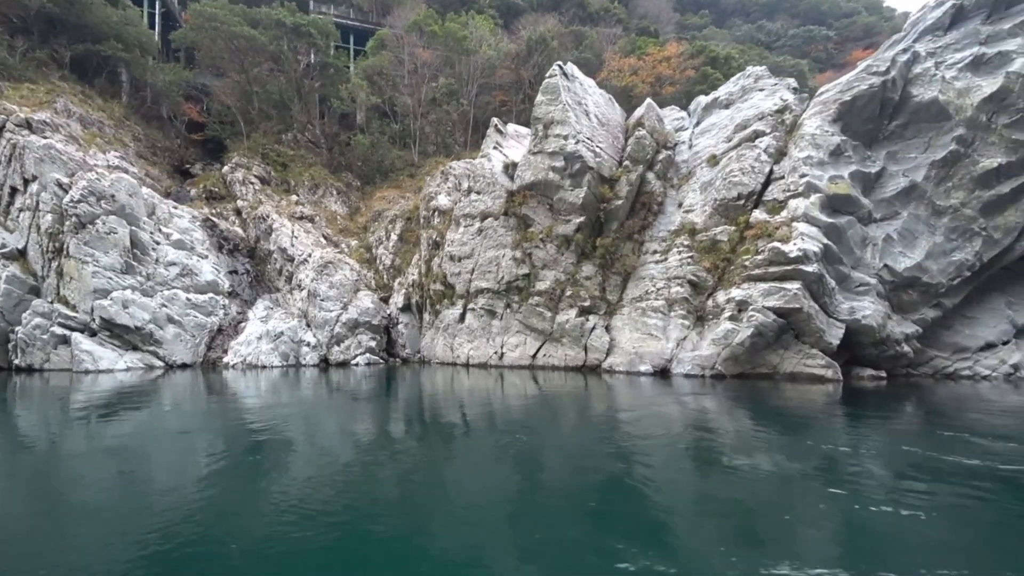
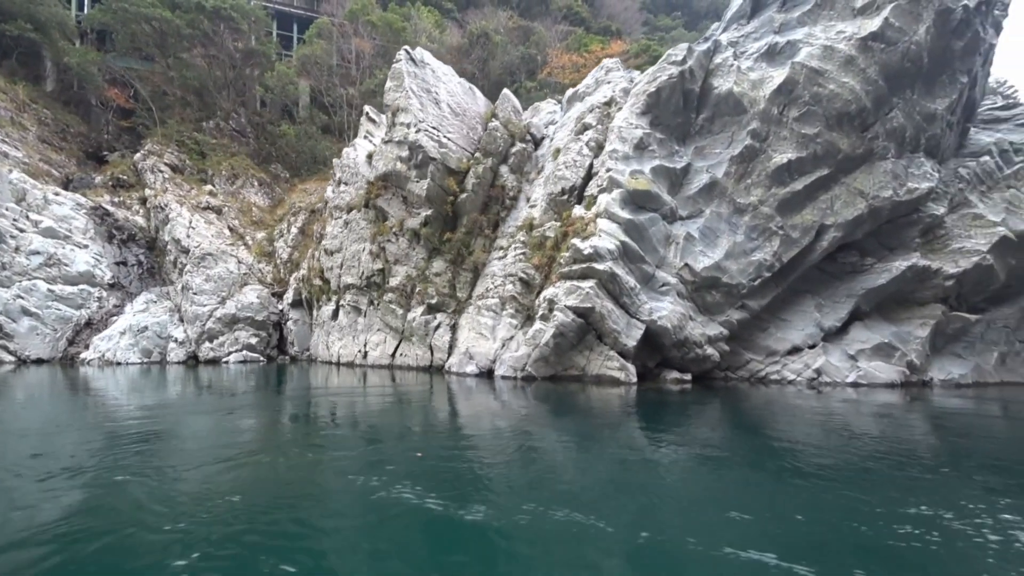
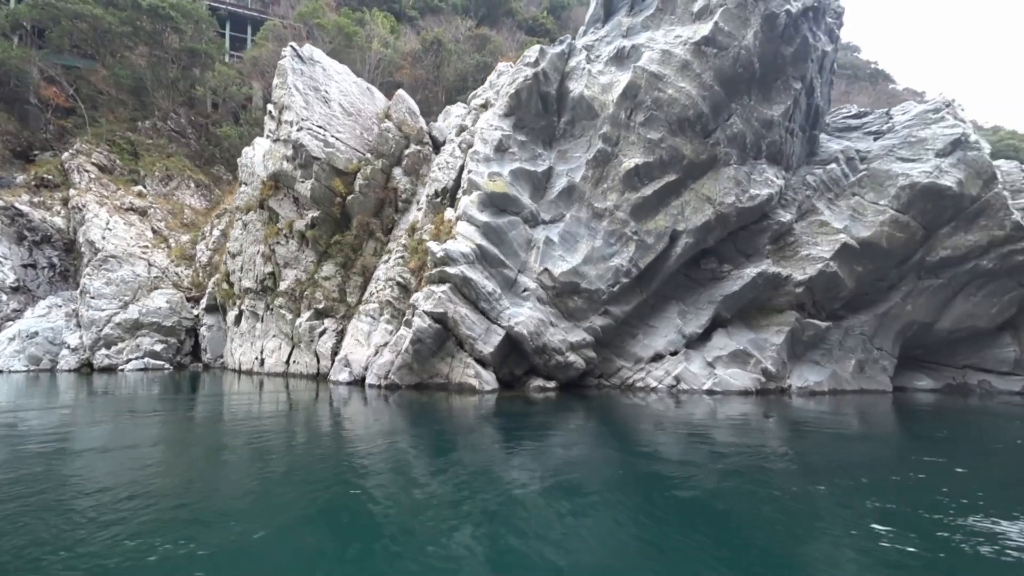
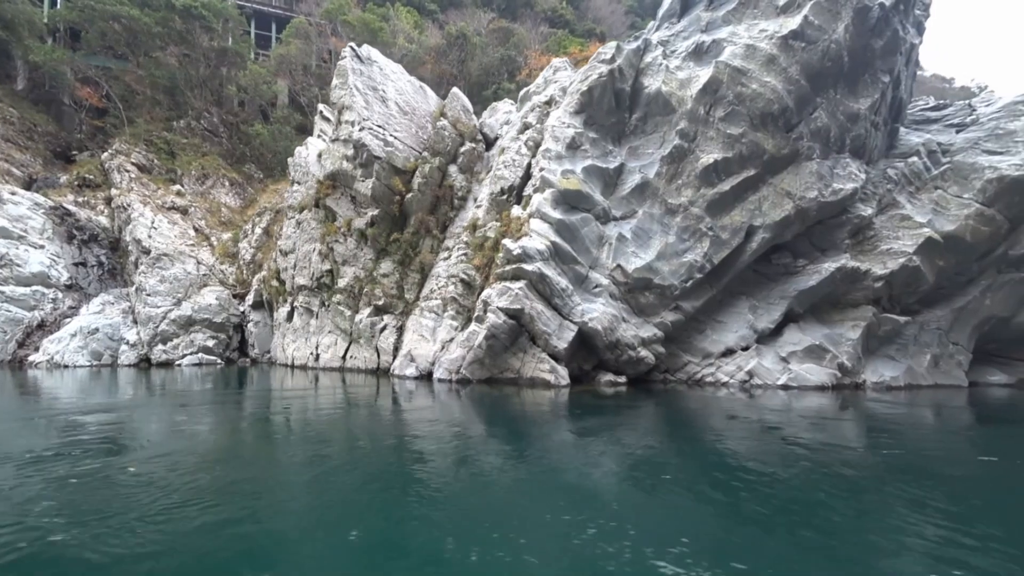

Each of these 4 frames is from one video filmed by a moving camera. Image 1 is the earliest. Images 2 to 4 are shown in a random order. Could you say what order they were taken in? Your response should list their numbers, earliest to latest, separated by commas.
2, 4, 3
